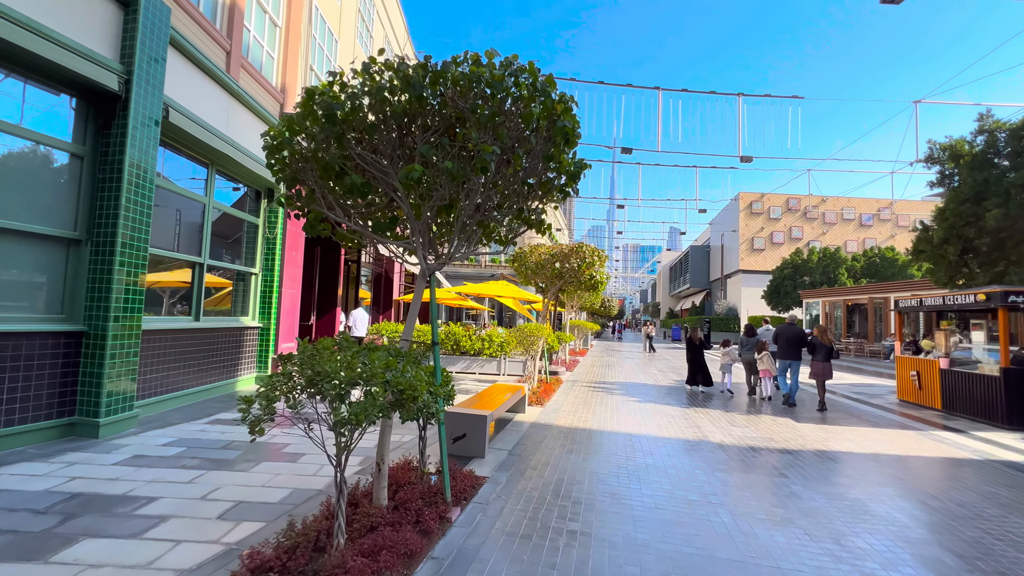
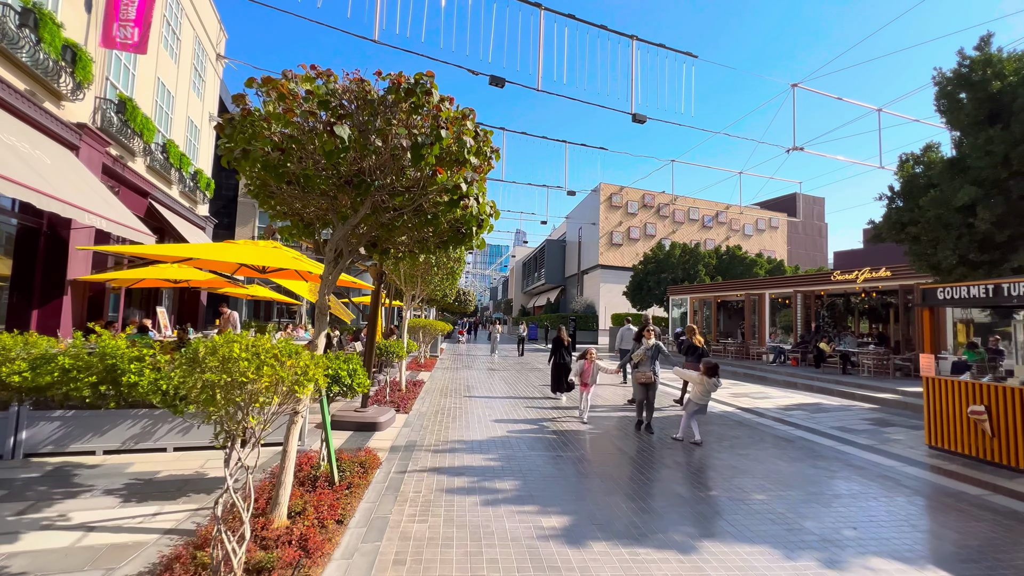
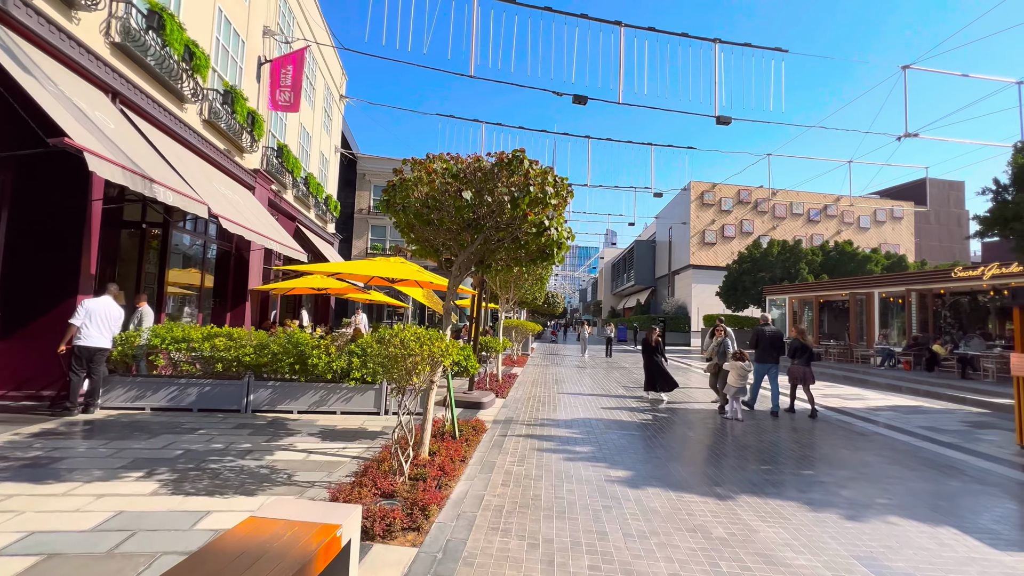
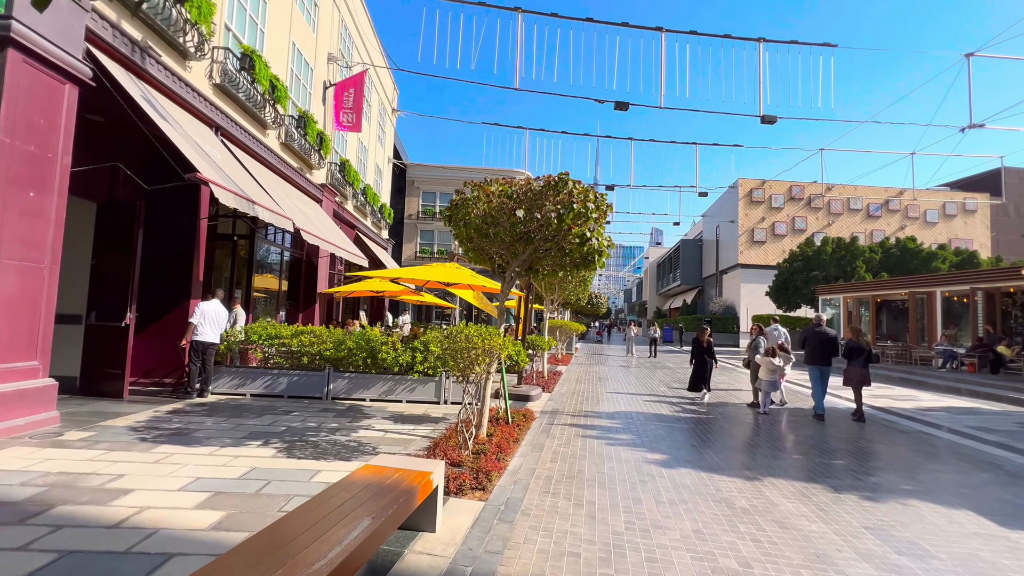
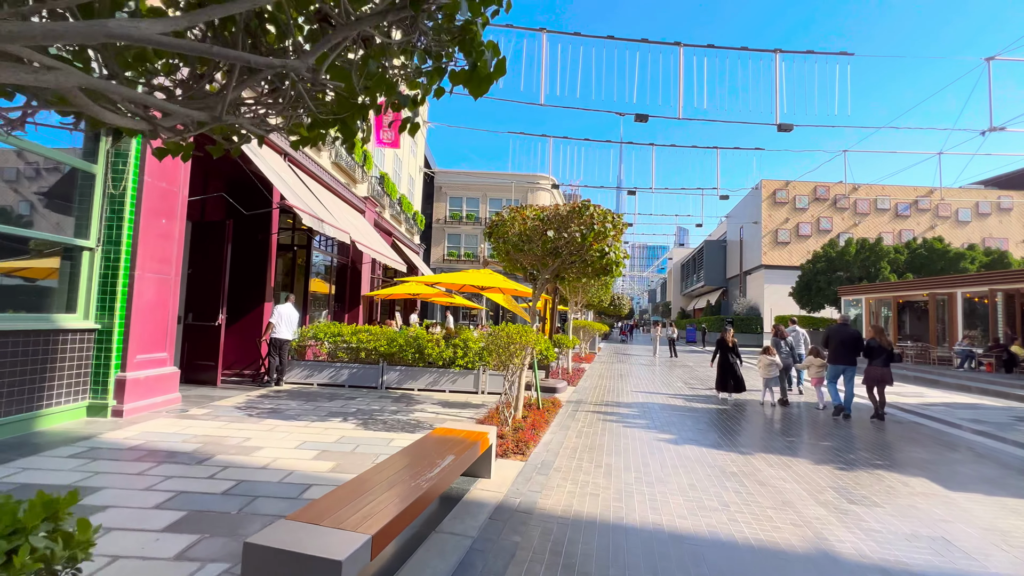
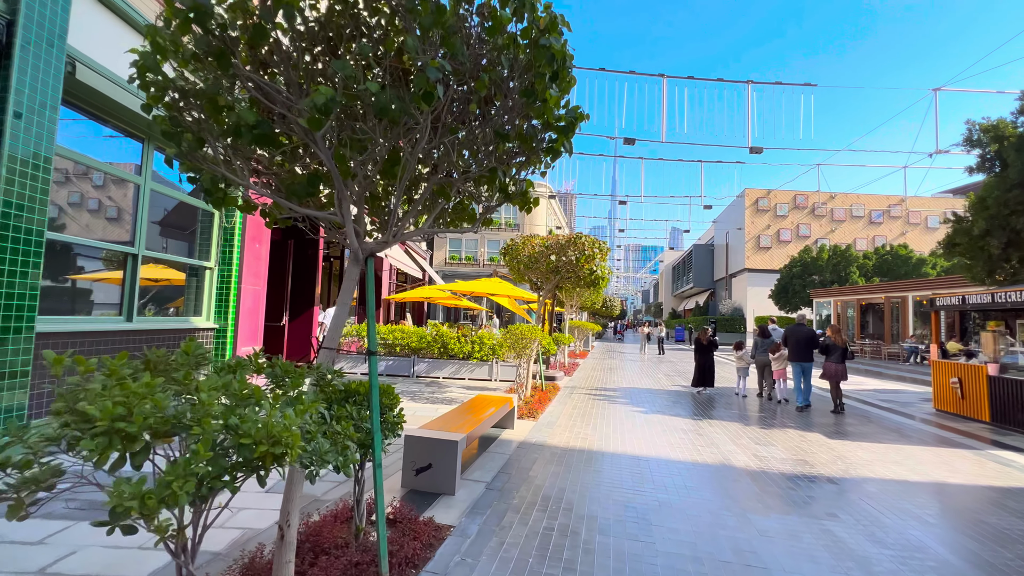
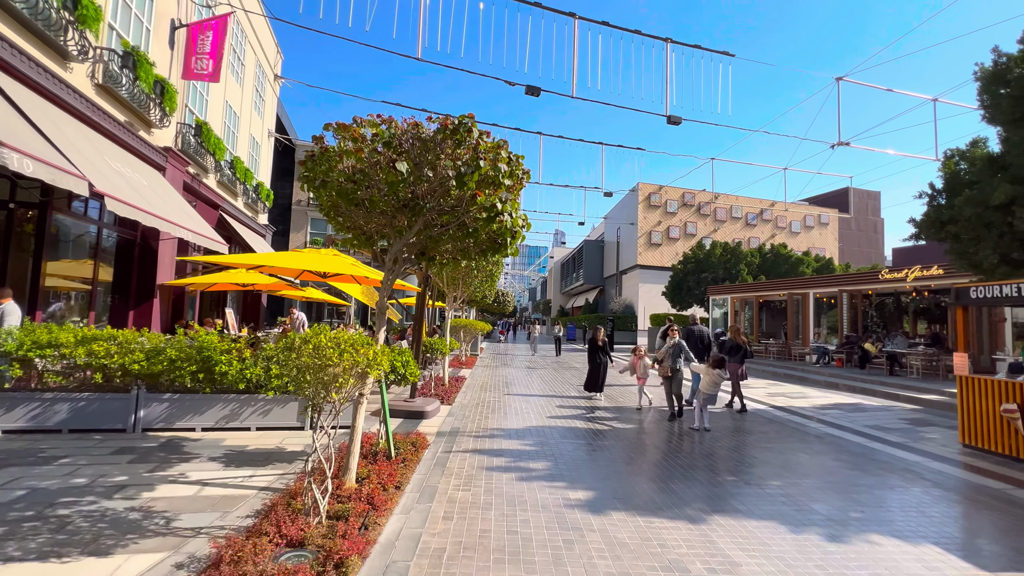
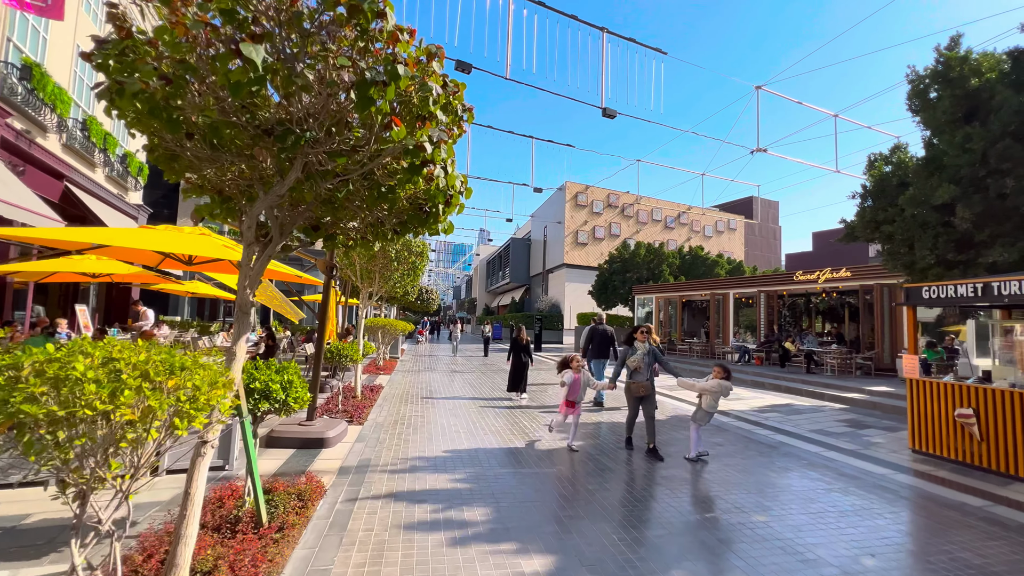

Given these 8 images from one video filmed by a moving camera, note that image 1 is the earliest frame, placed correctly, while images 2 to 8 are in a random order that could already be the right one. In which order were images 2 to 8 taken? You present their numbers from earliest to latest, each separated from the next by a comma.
6, 5, 4, 3, 7, 2, 8
